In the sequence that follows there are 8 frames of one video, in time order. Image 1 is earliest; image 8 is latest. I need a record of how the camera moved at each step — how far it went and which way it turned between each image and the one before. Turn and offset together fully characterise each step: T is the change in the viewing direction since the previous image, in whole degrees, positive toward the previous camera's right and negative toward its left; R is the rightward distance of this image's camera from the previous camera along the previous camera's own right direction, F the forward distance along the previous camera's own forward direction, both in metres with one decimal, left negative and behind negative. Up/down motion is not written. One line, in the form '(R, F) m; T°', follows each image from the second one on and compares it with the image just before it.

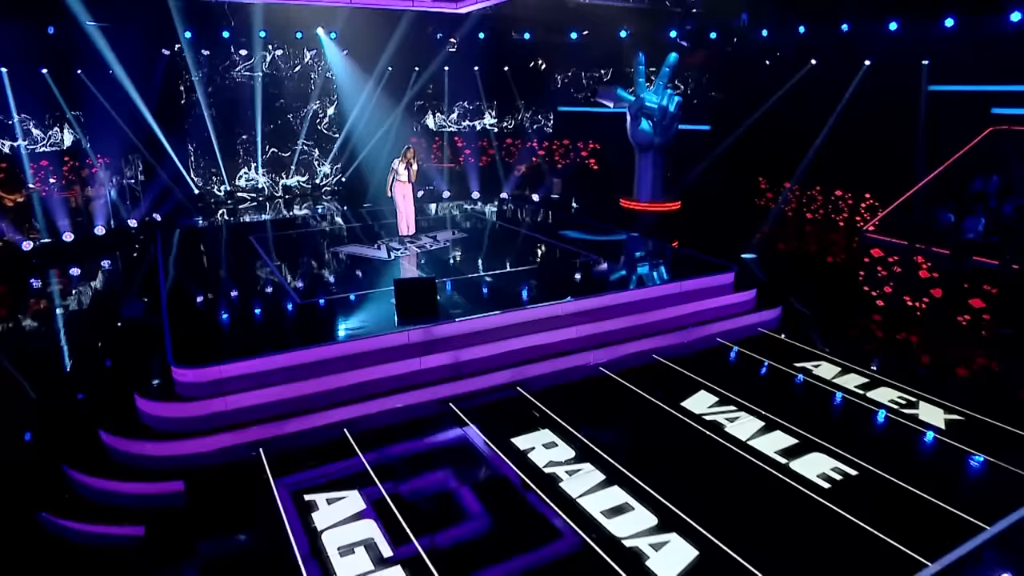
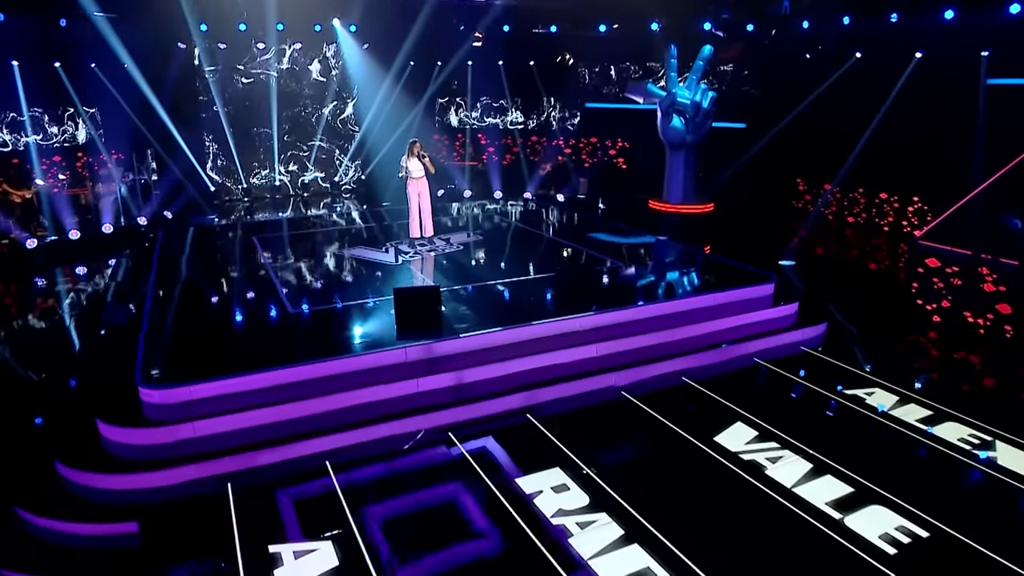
(+0.1, +0.5) m; -2°
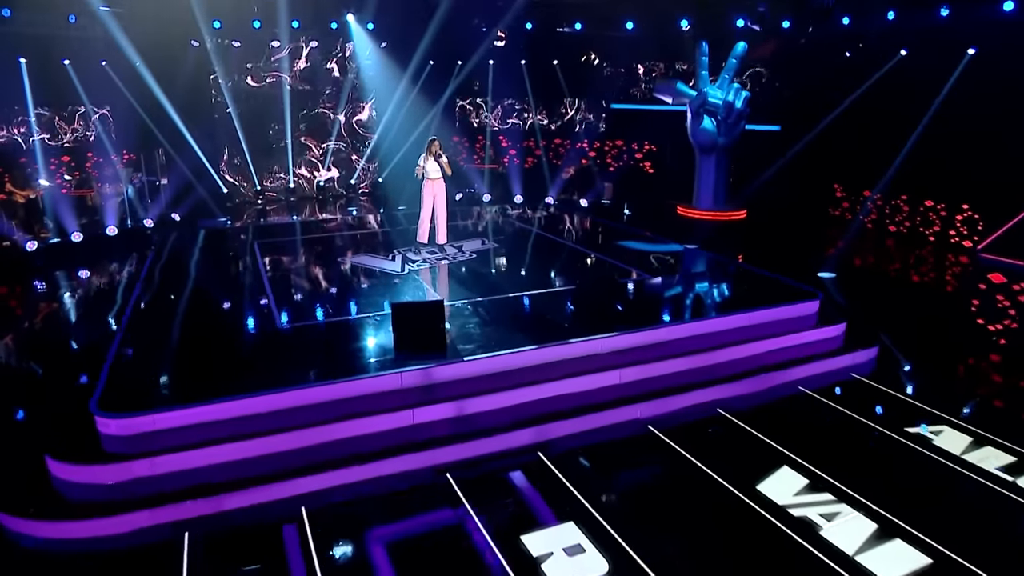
(+0.1, +0.5) m; -2°
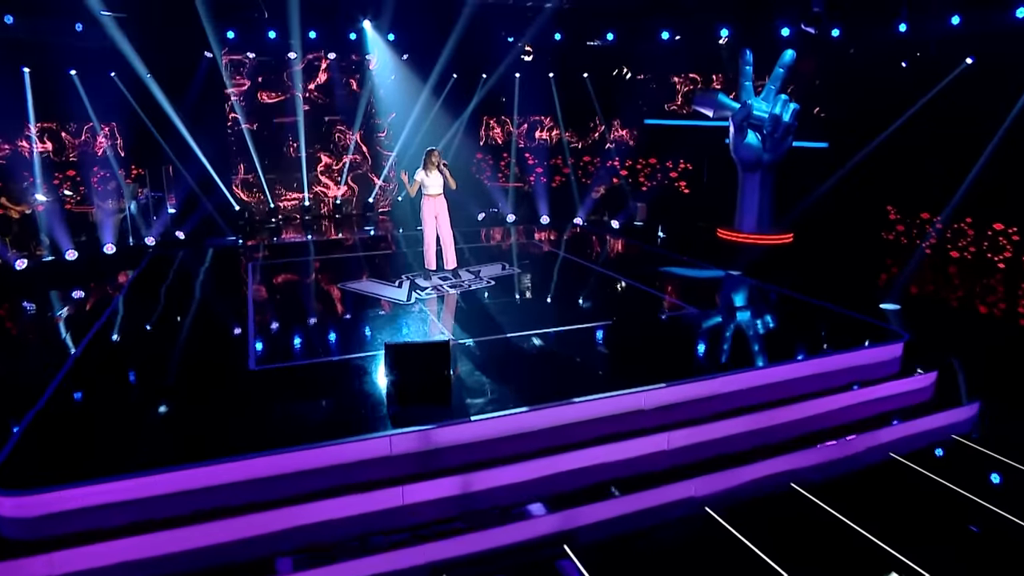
(0.0, +0.7) m; -2°
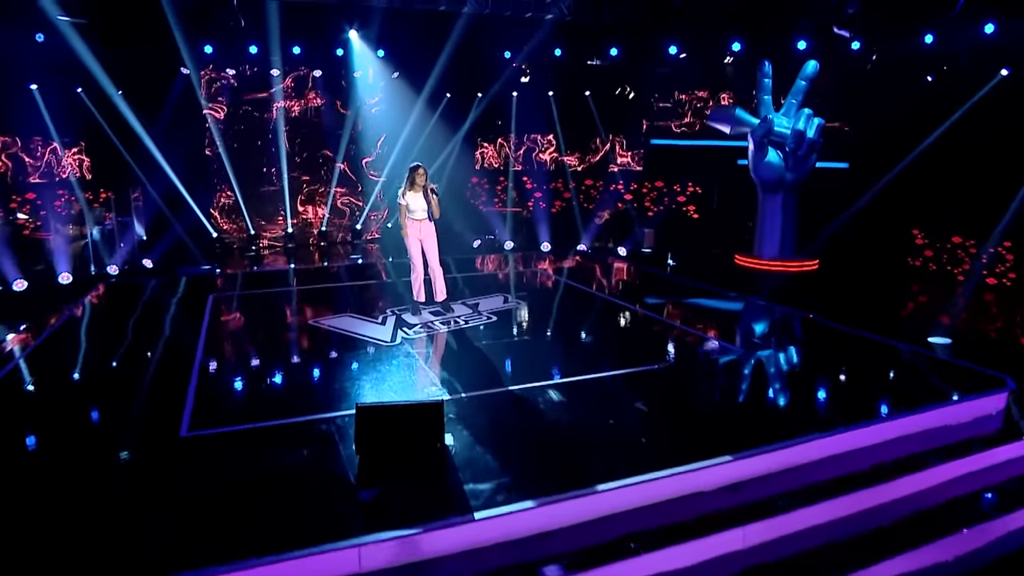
(-0.1, +0.8) m; +1°
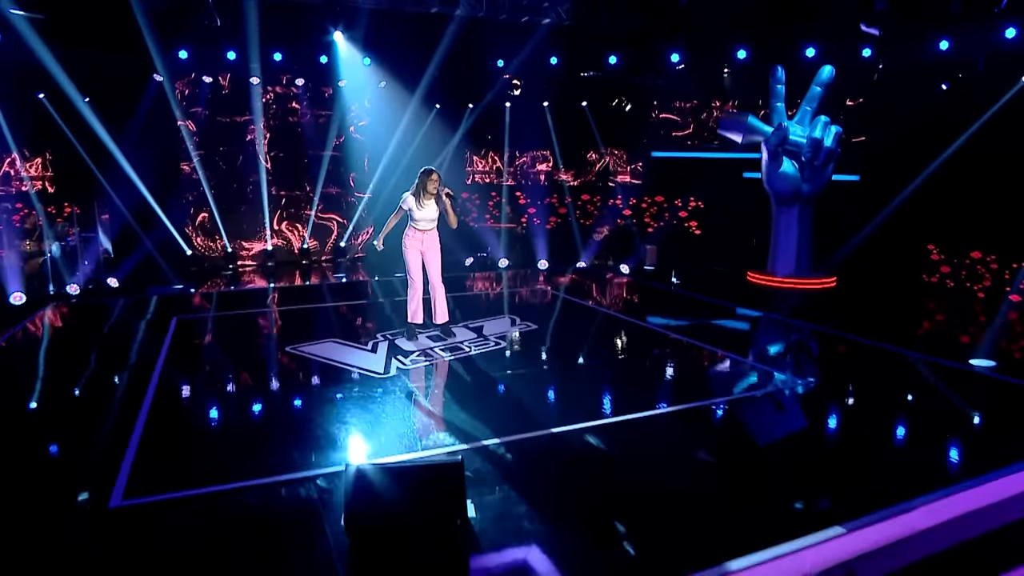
(-0.1, +0.6) m; +1°
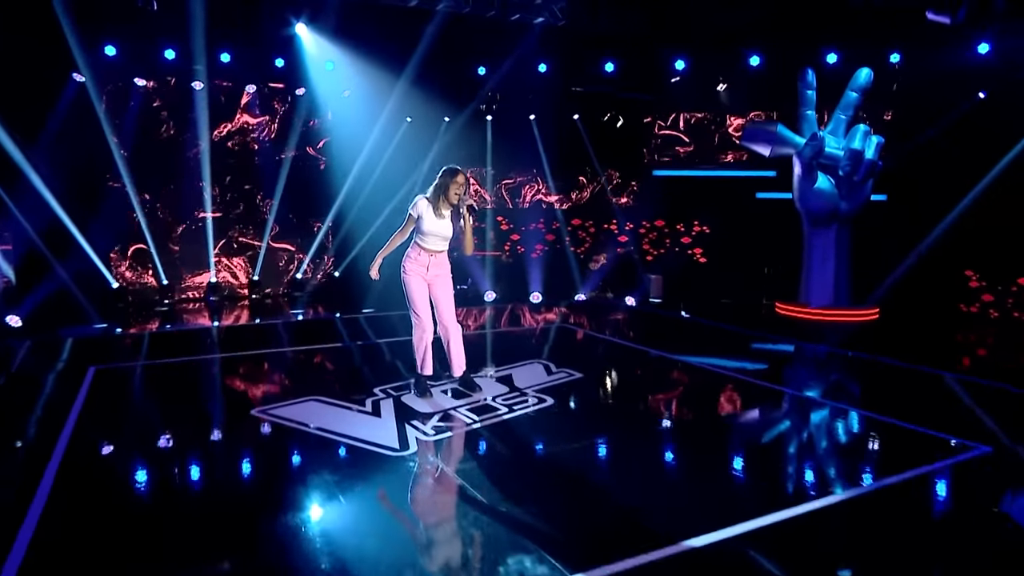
(-0.4, +1.2) m; +4°
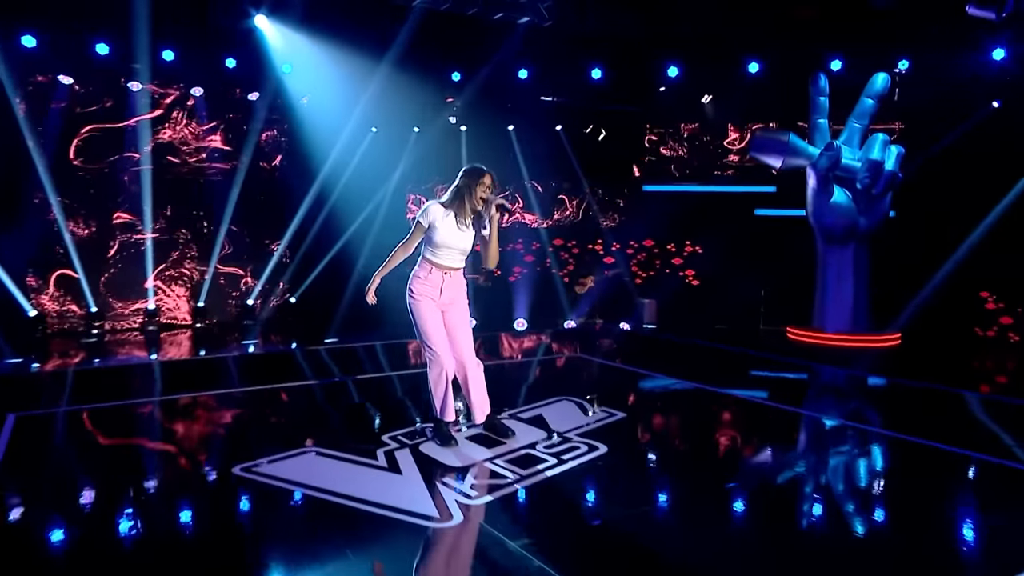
(-0.3, +0.8) m; +4°
